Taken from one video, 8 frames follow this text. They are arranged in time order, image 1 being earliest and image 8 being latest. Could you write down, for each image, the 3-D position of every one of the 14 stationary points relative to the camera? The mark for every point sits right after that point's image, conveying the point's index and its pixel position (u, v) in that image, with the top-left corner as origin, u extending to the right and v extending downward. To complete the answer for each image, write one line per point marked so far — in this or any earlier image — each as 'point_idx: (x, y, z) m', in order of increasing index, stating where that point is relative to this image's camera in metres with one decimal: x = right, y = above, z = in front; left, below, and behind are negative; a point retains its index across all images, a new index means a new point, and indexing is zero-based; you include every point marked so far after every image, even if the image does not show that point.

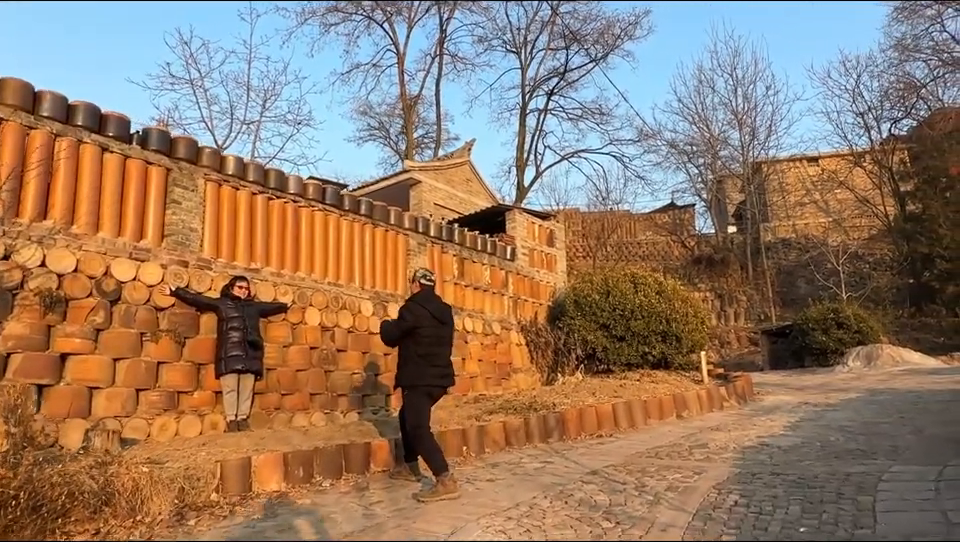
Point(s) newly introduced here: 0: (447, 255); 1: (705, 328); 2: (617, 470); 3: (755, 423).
0: (-0.6, +0.3, +11.5) m
1: (+4.3, -1.1, +12.4) m
2: (+1.2, -1.8, +5.6) m
3: (+3.4, -1.9, +7.9) m
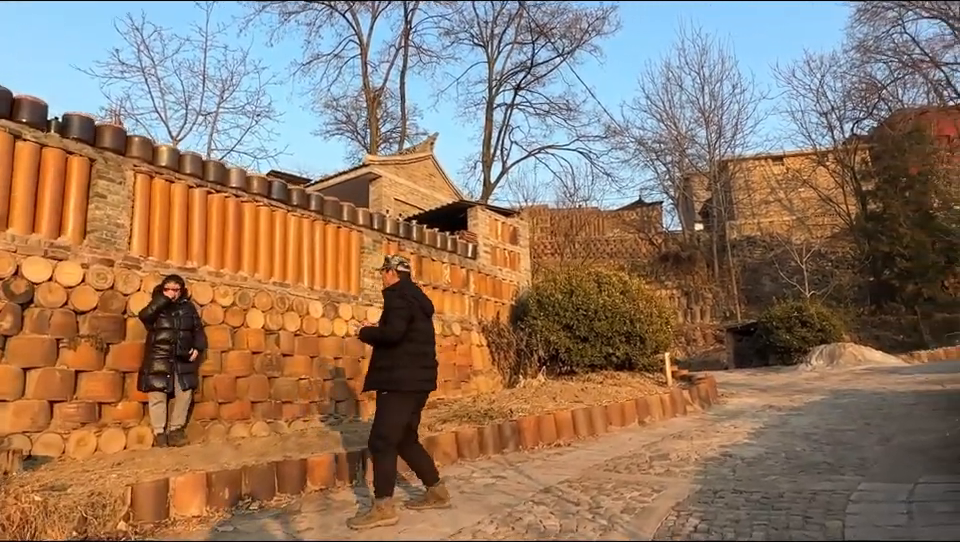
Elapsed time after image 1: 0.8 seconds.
0: (-1.3, +0.3, +11.0) m
1: (+3.6, -1.1, +12.1) m
2: (+0.7, -1.8, +5.2) m
3: (+2.9, -1.9, +7.6) m
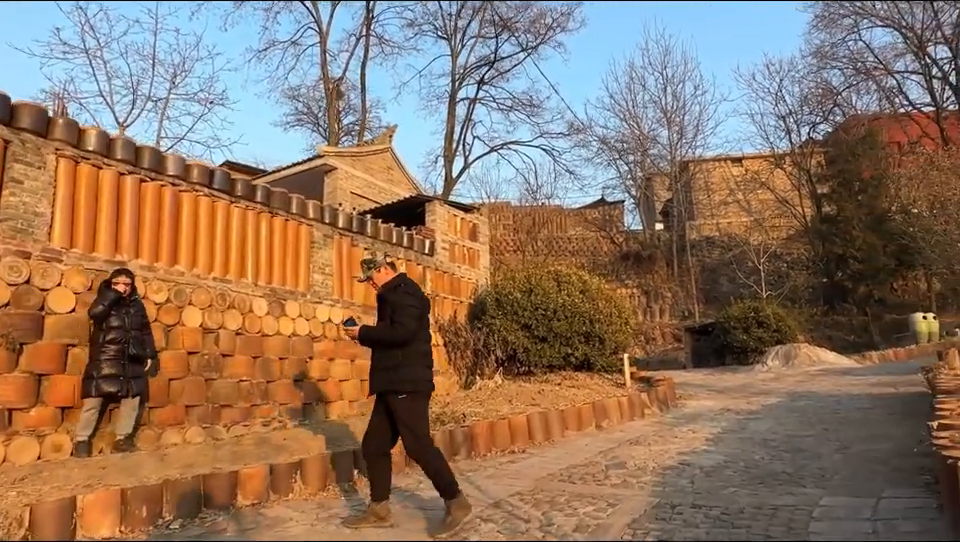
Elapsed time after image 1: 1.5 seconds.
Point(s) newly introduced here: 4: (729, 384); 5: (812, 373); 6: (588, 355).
0: (-2.0, +0.4, +10.6) m
1: (+2.8, -1.1, +12.0) m
2: (+0.3, -1.8, +4.9) m
3: (+2.3, -1.9, +7.4) m
4: (+5.2, -2.3, +13.2) m
5: (+7.3, -2.3, +14.1) m
6: (+1.9, -1.5, +11.5) m
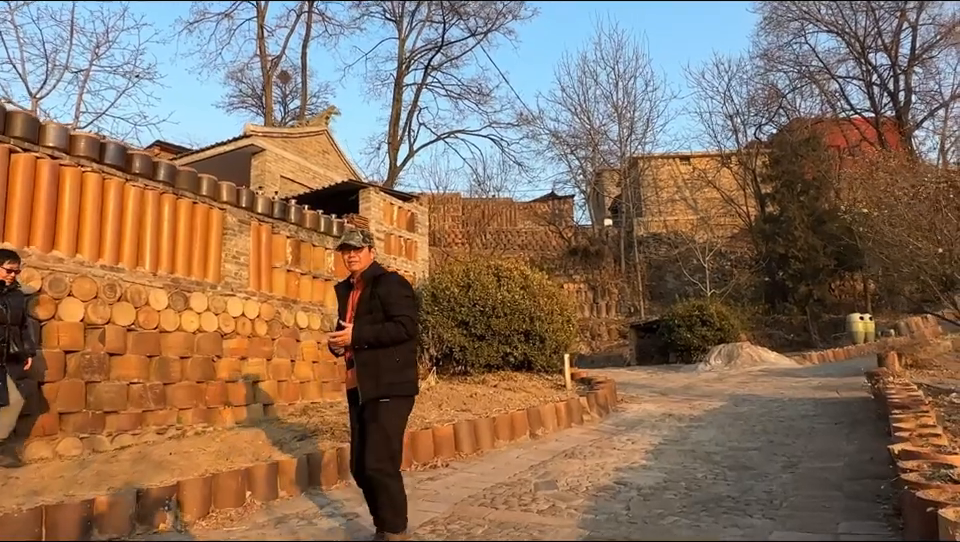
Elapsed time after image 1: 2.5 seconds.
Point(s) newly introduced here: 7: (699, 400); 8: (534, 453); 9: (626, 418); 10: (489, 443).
0: (-3.0, +0.5, +9.6) m
1: (+1.6, -1.0, +11.4) m
2: (-0.3, -1.7, +4.2) m
3: (+1.5, -1.9, +6.9) m
4: (+3.9, -2.3, +12.9) m
5: (+6.0, -2.3, +13.9) m
6: (+0.8, -1.4, +10.9) m
7: (+3.4, -2.0, +10.1) m
8: (+0.6, -1.9, +6.7) m
9: (+1.9, -1.9, +8.5) m
10: (+0.1, -1.9, +7.0) m
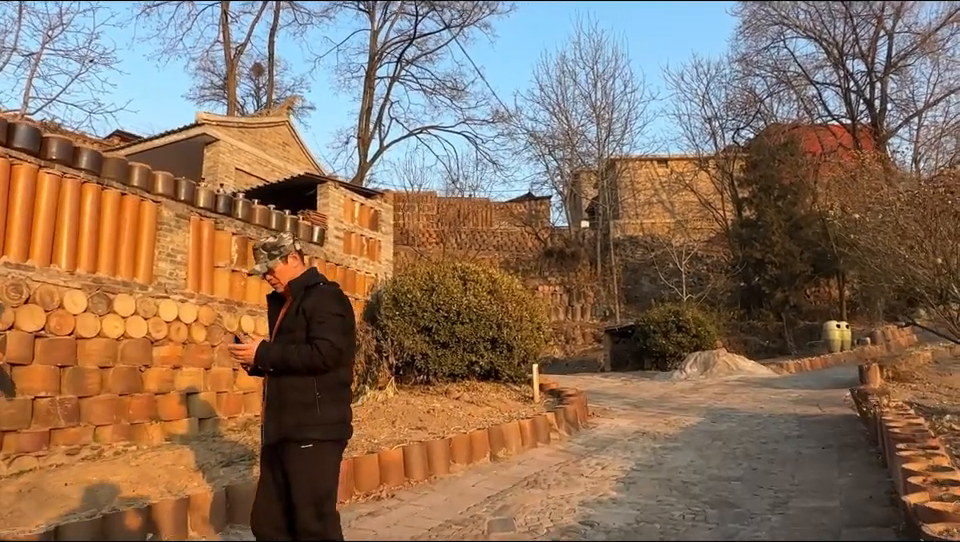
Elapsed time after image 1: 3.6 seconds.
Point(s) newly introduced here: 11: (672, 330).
0: (-3.5, +0.5, +8.8) m
1: (+1.0, -1.1, +10.8) m
2: (-0.7, -1.8, +3.5) m
3: (+1.0, -1.9, +6.2) m
4: (+3.2, -2.4, +12.3) m
5: (+5.3, -2.4, +13.4) m
6: (+0.2, -1.5, +10.2) m
7: (+2.9, -2.1, +9.5) m
8: (+0.1, -2.0, +6.0) m
9: (+1.4, -2.0, +7.8) m
10: (-0.4, -1.9, +6.2) m
11: (+5.4, -1.7, +18.1) m
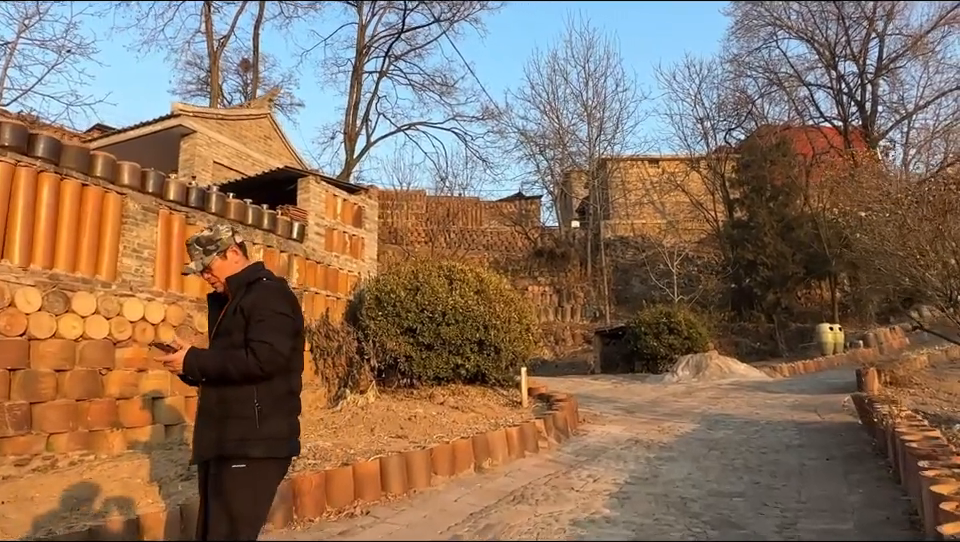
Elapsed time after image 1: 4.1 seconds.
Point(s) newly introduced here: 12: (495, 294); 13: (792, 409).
0: (-3.7, +0.6, +8.3) m
1: (+0.8, -1.1, +10.3) m
2: (-0.8, -1.8, +3.1) m
3: (+0.9, -1.9, +5.8) m
4: (+2.9, -2.4, +11.9) m
5: (+5.0, -2.4, +13.1) m
6: (0.0, -1.5, +9.8) m
7: (+2.7, -2.1, +9.1) m
8: (0.0, -1.9, +5.6) m
9: (+1.2, -2.0, +7.4) m
10: (-0.5, -1.9, +5.8) m
11: (+5.1, -1.7, +17.8) m
12: (+0.3, -0.4, +10.1) m
13: (+4.8, -2.1, +9.8) m
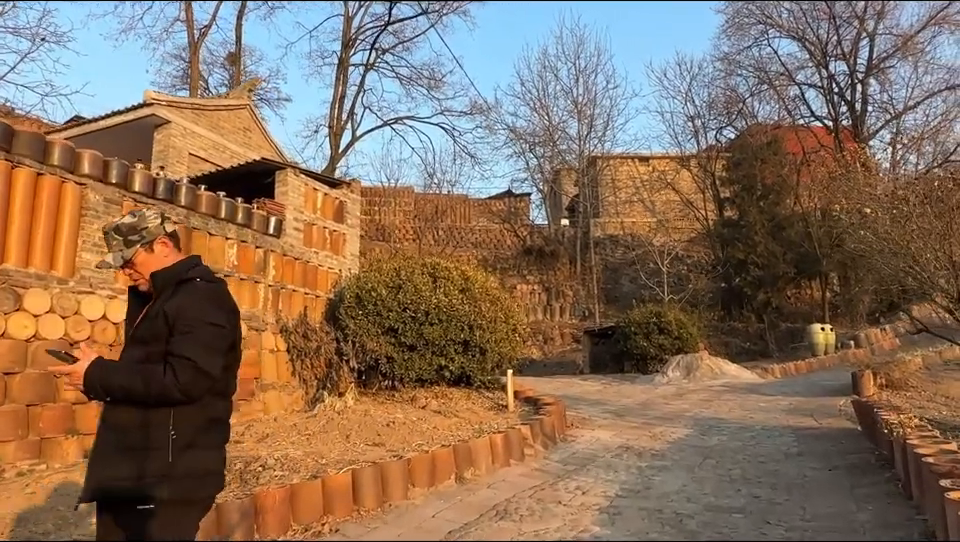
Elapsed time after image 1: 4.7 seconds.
0: (-3.9, +0.6, +7.9) m
1: (+0.6, -1.0, +10.0) m
2: (-0.9, -1.7, +2.7) m
3: (+0.7, -1.9, +5.4) m
4: (+2.7, -2.4, +11.6) m
5: (+4.7, -2.4, +12.8) m
6: (-0.2, -1.4, +9.4) m
7: (+2.5, -2.1, +8.7) m
8: (-0.2, -1.9, +5.2) m
9: (+1.0, -2.0, +7.0) m
10: (-0.7, -1.9, +5.4) m
11: (+4.7, -1.7, +17.5) m
12: (0.0, -0.3, +9.7) m
13: (+4.5, -2.1, +9.5) m
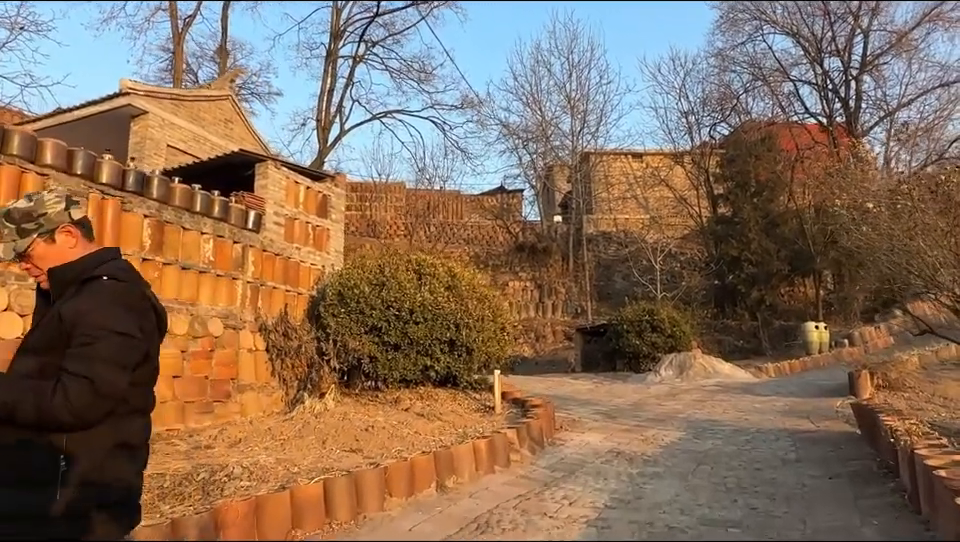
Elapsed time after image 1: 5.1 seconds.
0: (-4.1, +0.7, +7.5) m
1: (+0.4, -1.0, +9.6) m
2: (-1.0, -1.7, +2.3) m
3: (+0.5, -1.9, +5.1) m
4: (+2.5, -2.3, +11.3) m
5: (+4.5, -2.3, +12.5) m
6: (-0.4, -1.4, +9.1) m
7: (+2.3, -2.1, +8.4) m
8: (-0.3, -1.9, +4.9) m
9: (+0.9, -2.0, +6.7) m
10: (-0.8, -1.8, +5.1) m
11: (+4.5, -1.6, +17.2) m
12: (-0.2, -0.3, +9.4) m
13: (+4.3, -2.1, +9.2) m
